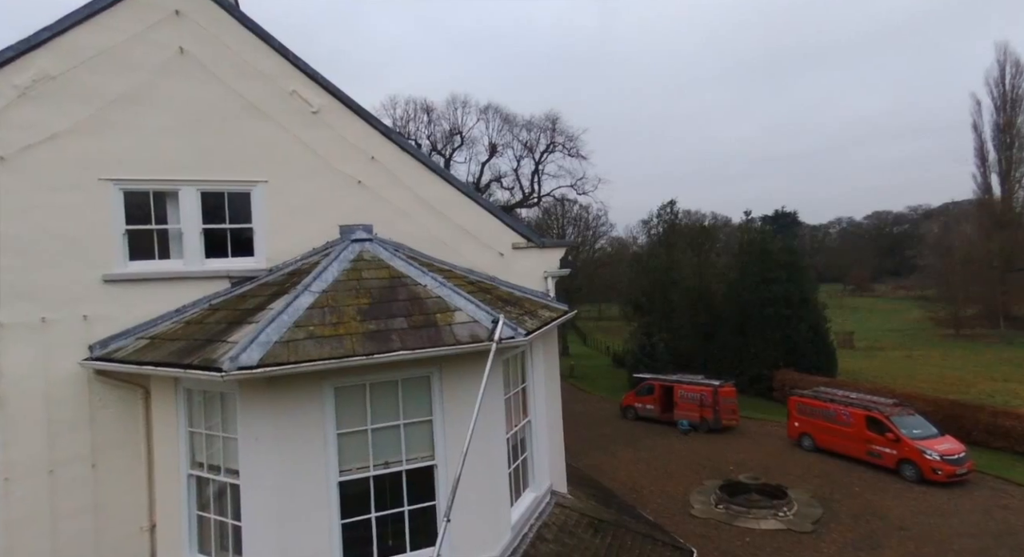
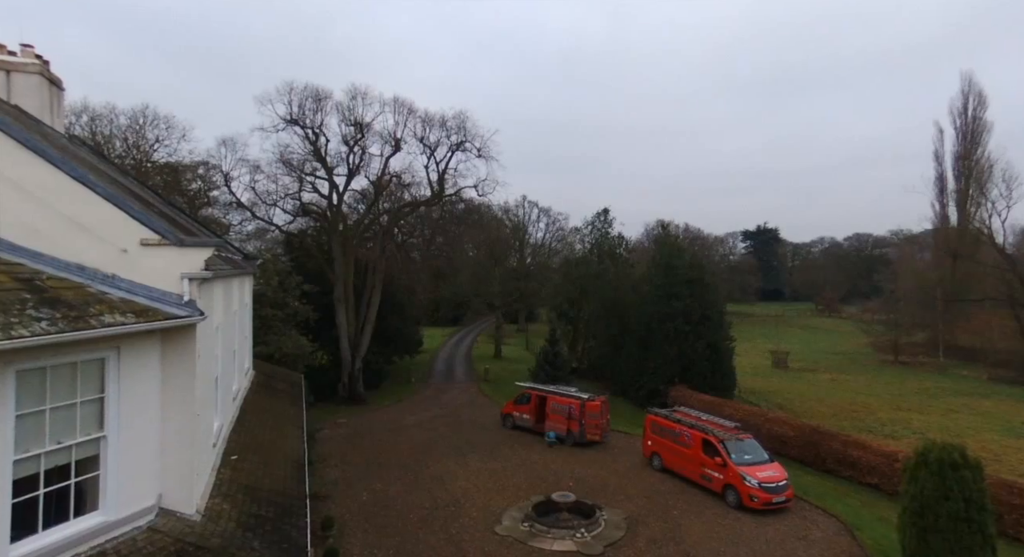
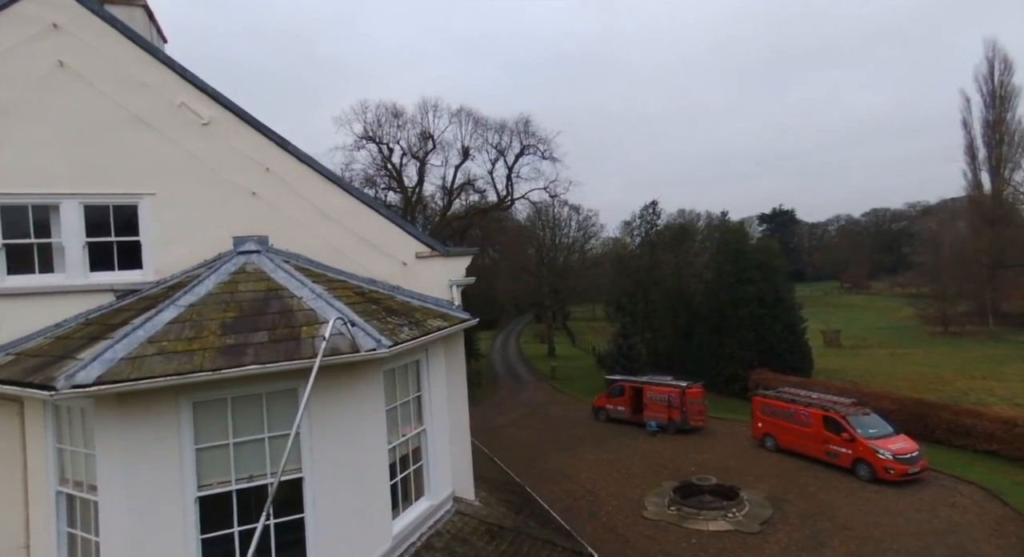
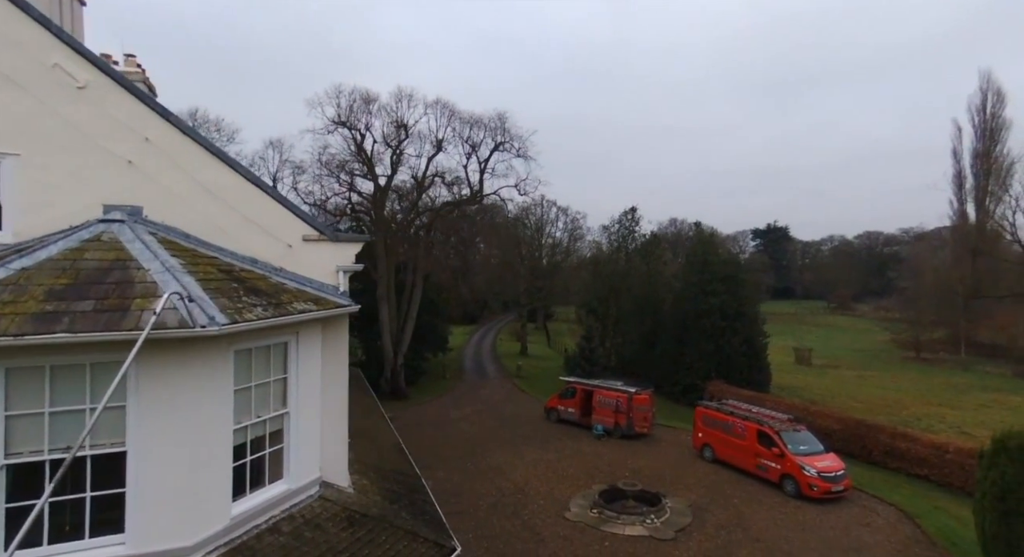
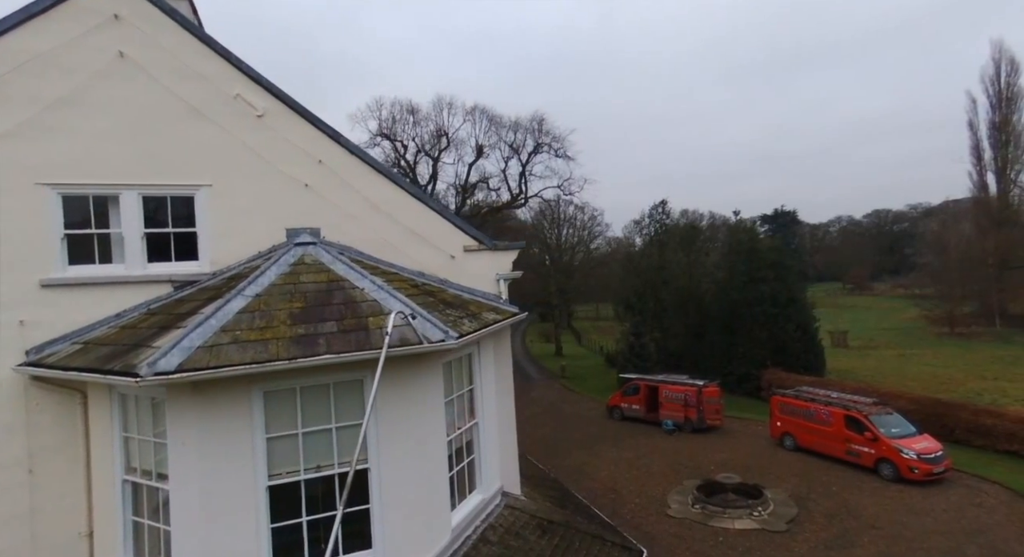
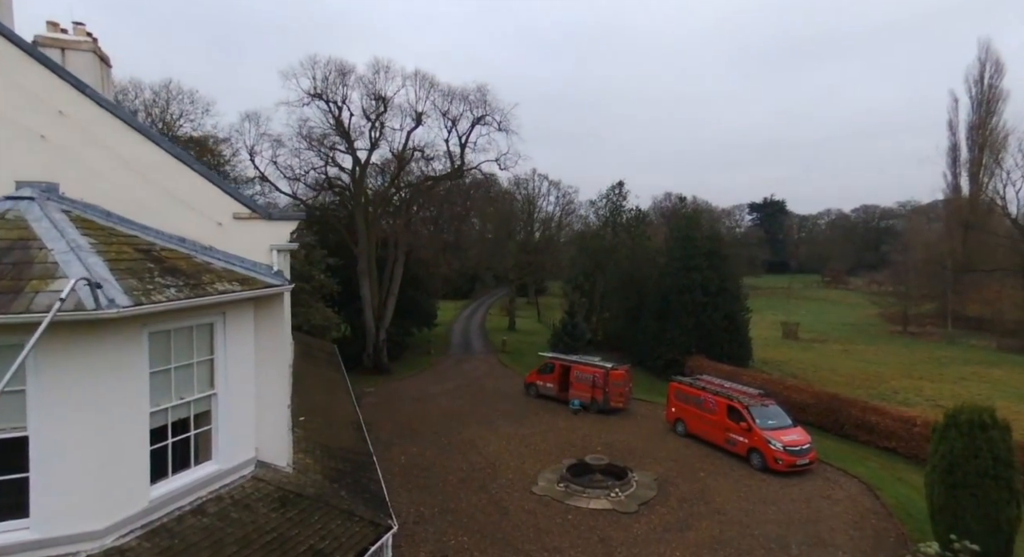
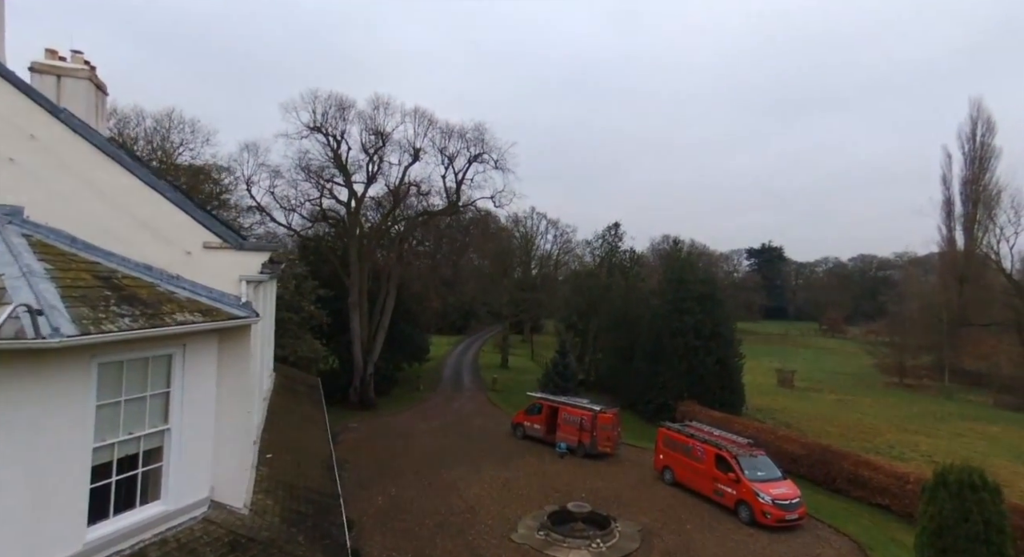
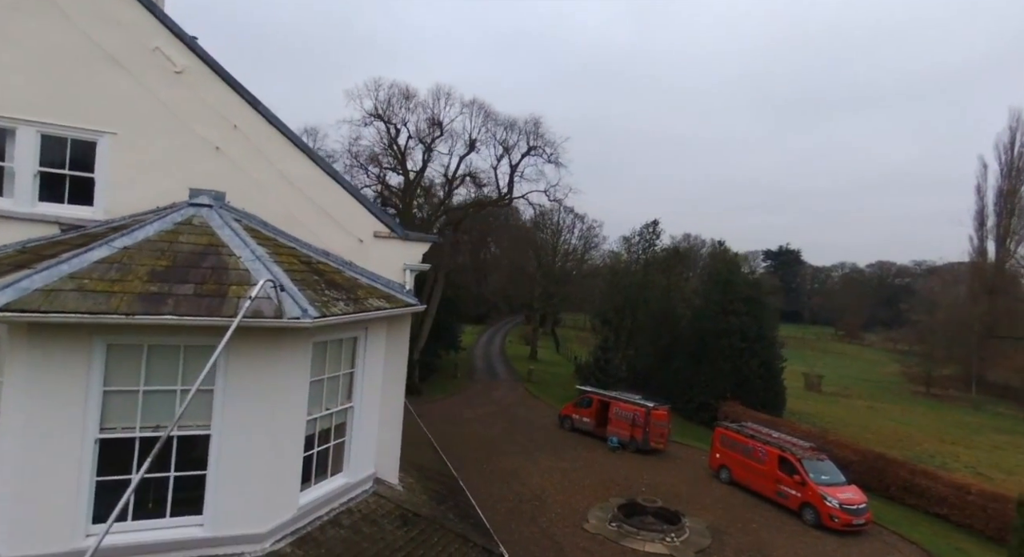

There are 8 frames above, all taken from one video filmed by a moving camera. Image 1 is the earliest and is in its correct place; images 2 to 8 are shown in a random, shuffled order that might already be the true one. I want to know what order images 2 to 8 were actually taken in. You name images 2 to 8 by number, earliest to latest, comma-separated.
5, 3, 8, 4, 6, 7, 2
